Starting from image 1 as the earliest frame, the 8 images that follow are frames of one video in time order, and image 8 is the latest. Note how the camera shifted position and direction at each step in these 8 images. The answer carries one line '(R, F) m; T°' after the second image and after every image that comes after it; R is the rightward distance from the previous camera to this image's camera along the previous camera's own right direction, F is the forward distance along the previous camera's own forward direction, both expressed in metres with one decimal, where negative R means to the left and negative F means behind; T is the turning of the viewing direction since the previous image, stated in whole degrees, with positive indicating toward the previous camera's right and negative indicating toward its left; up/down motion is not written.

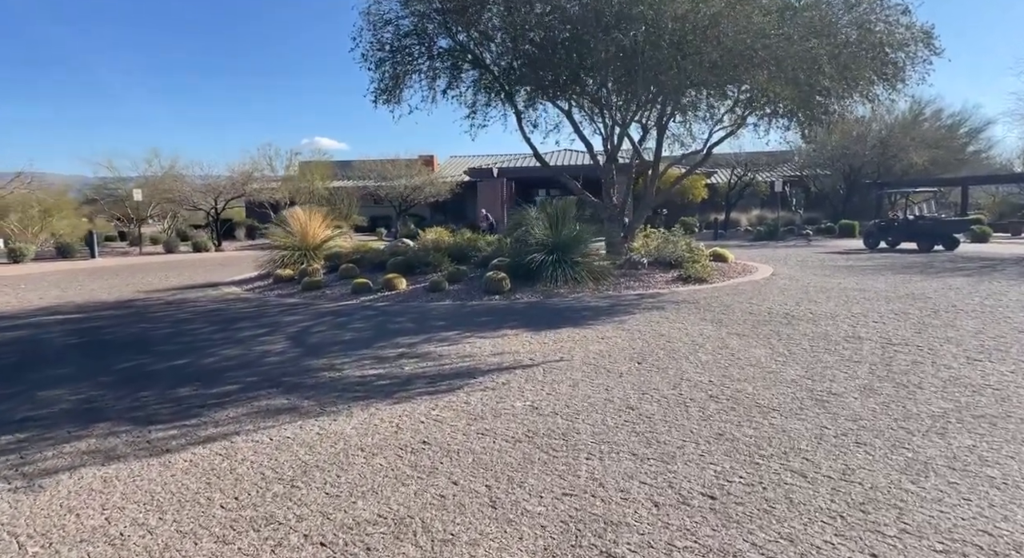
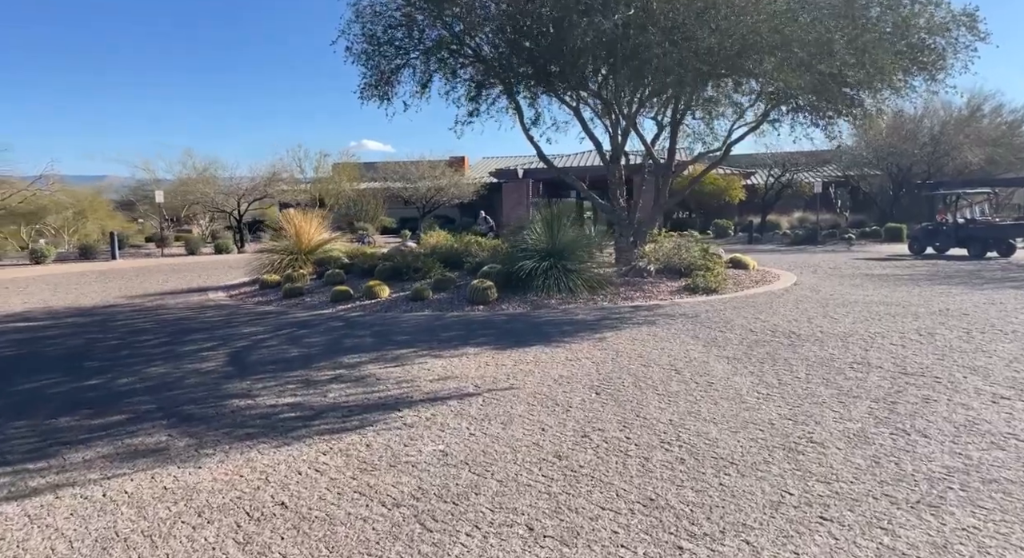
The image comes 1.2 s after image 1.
(+0.8, +0.8) m; -3°
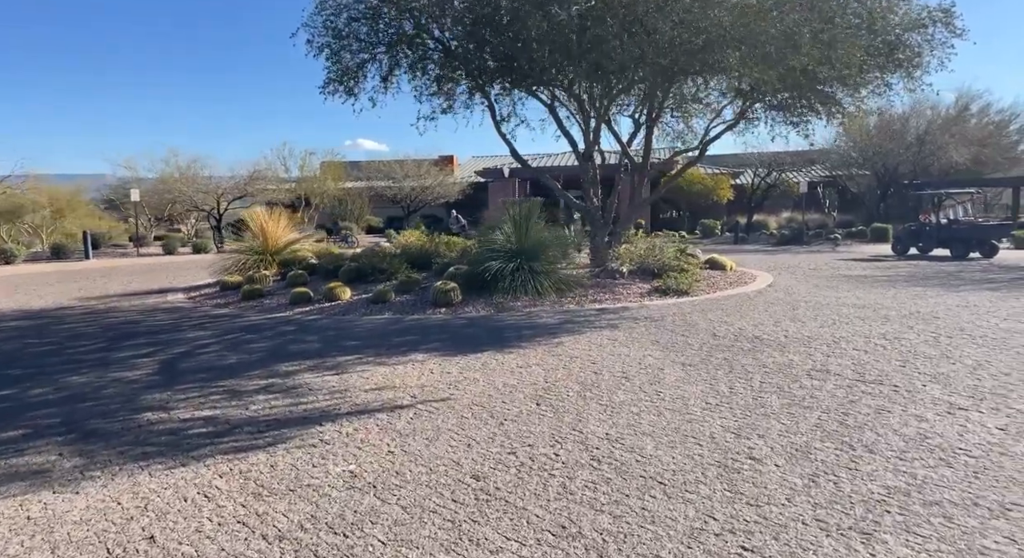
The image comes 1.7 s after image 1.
(+0.4, +0.3) m; +1°
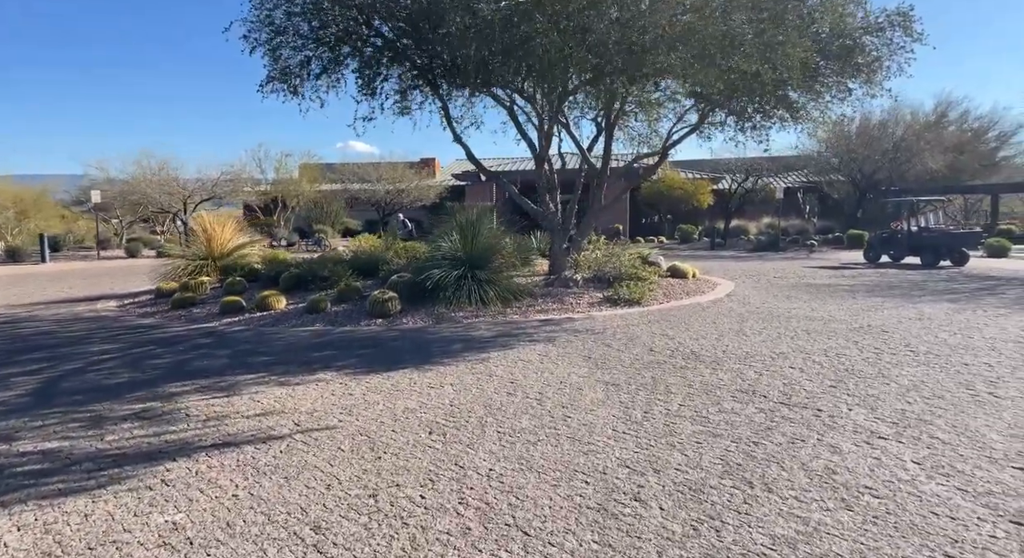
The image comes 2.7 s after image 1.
(+0.7, +0.4) m; +1°
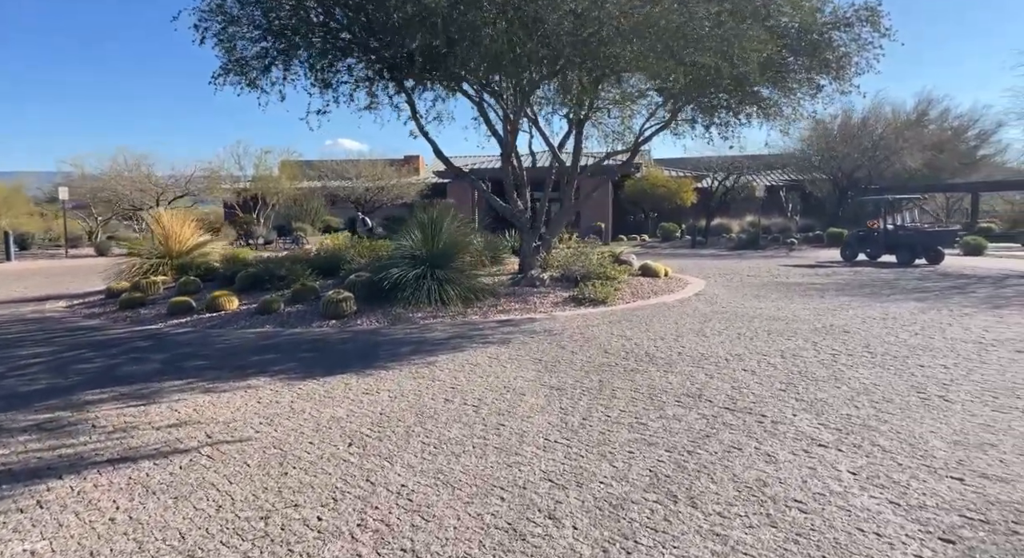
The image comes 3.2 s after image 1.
(+0.4, +0.2) m; +1°
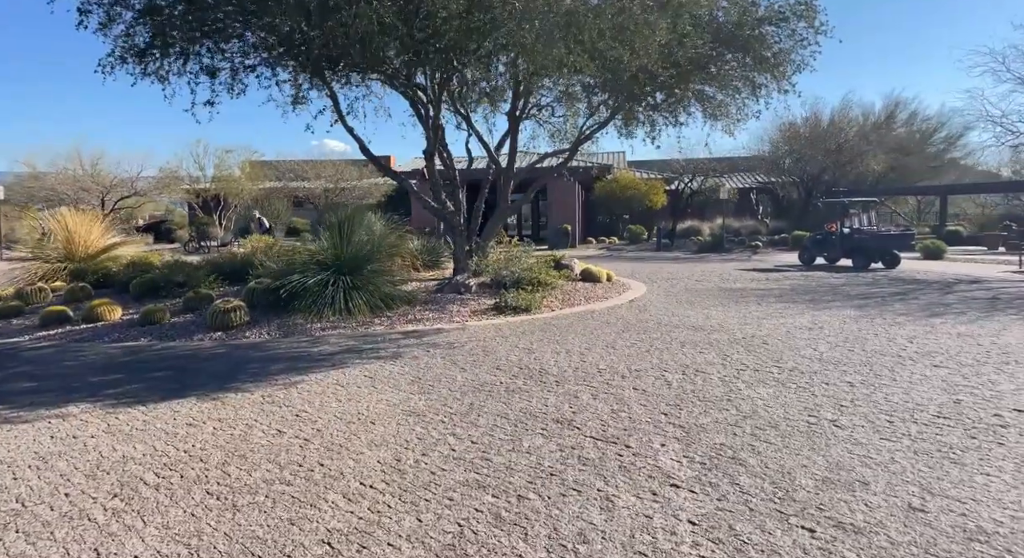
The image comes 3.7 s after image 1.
(+1.0, +0.6) m; +2°
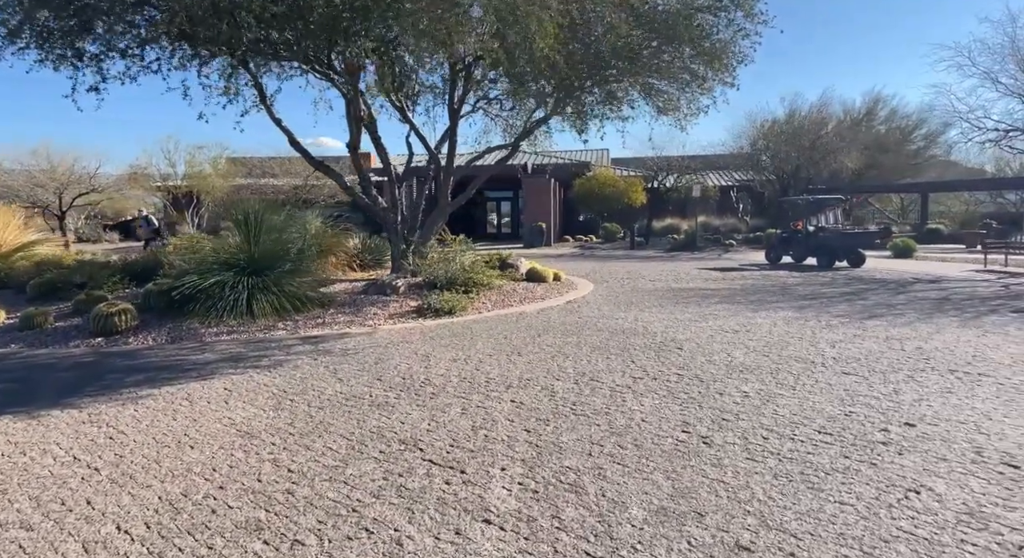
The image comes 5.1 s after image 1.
(+1.1, +0.4) m; +1°
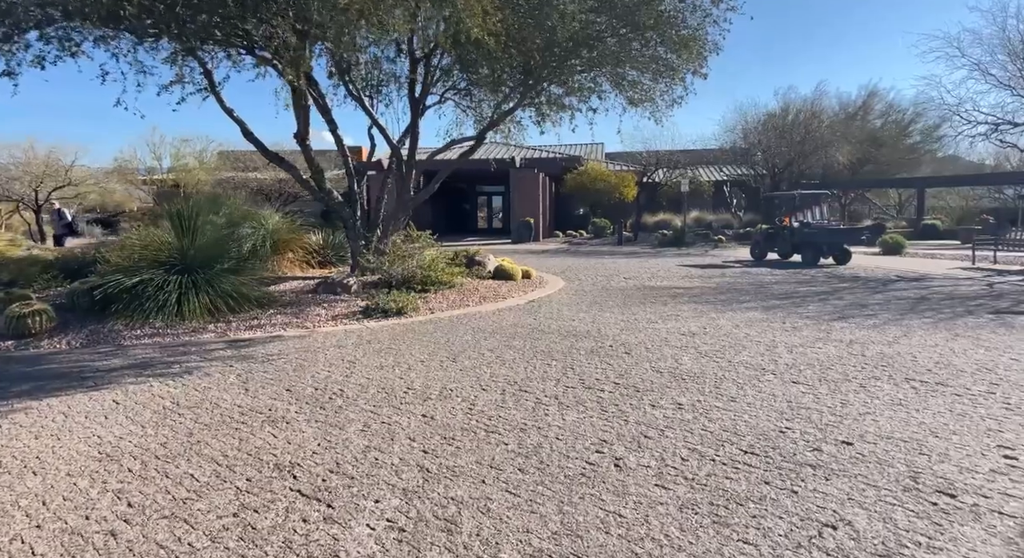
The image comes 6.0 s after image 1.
(+0.7, +0.4) m; 0°
